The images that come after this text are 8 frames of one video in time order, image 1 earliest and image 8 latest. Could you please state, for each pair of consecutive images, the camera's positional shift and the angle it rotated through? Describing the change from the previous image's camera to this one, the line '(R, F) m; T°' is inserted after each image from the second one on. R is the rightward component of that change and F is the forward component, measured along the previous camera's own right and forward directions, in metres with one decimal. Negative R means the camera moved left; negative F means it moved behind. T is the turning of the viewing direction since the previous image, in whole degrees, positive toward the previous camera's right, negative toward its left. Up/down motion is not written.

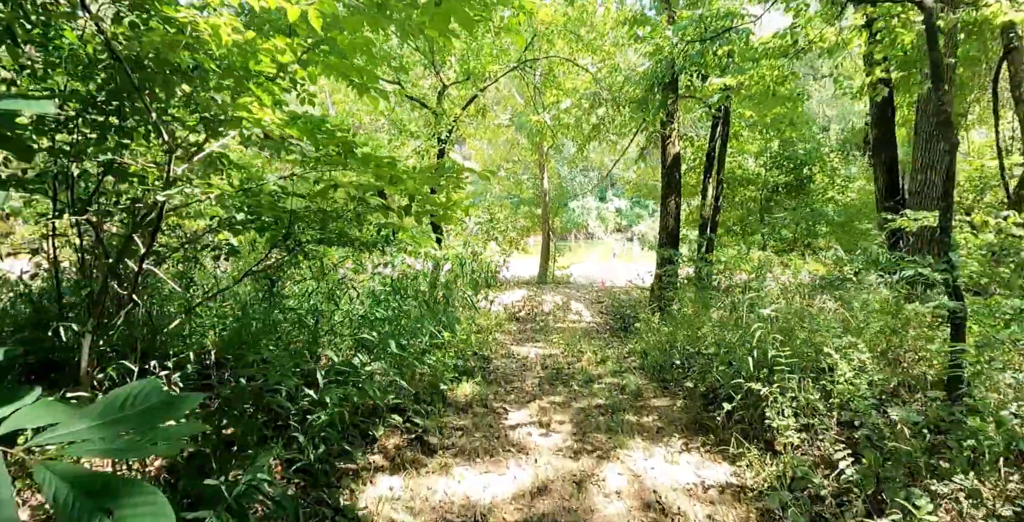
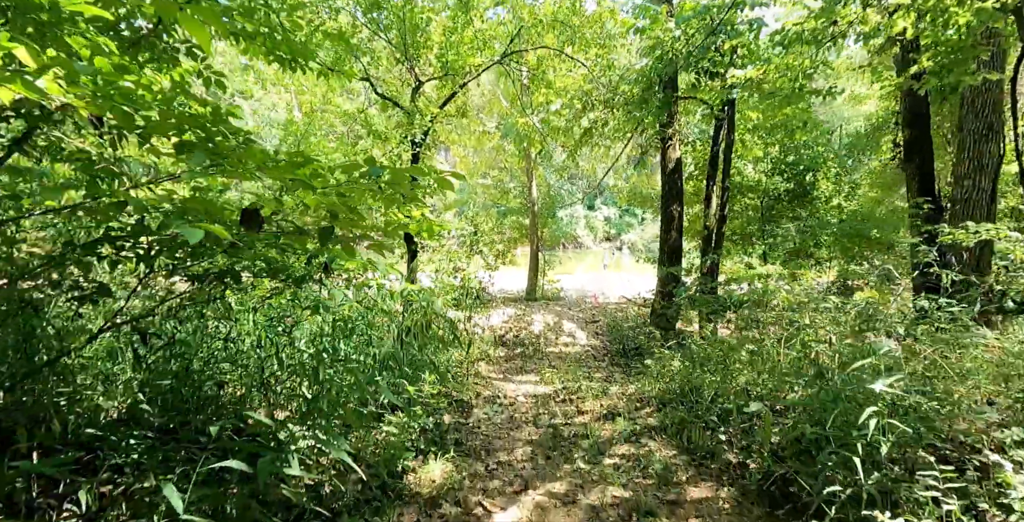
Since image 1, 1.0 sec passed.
(0.0, +0.9) m; +1°
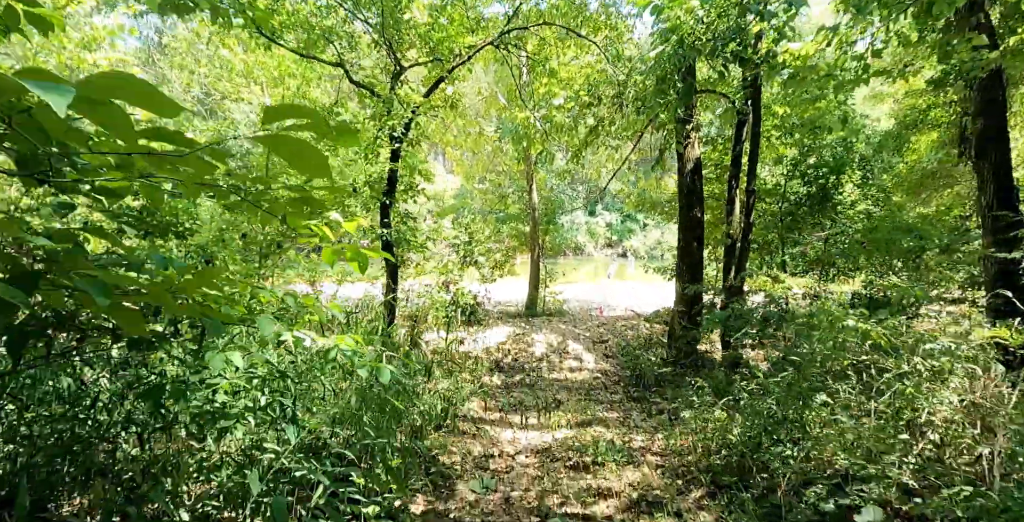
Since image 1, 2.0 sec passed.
(0.0, +1.0) m; 0°
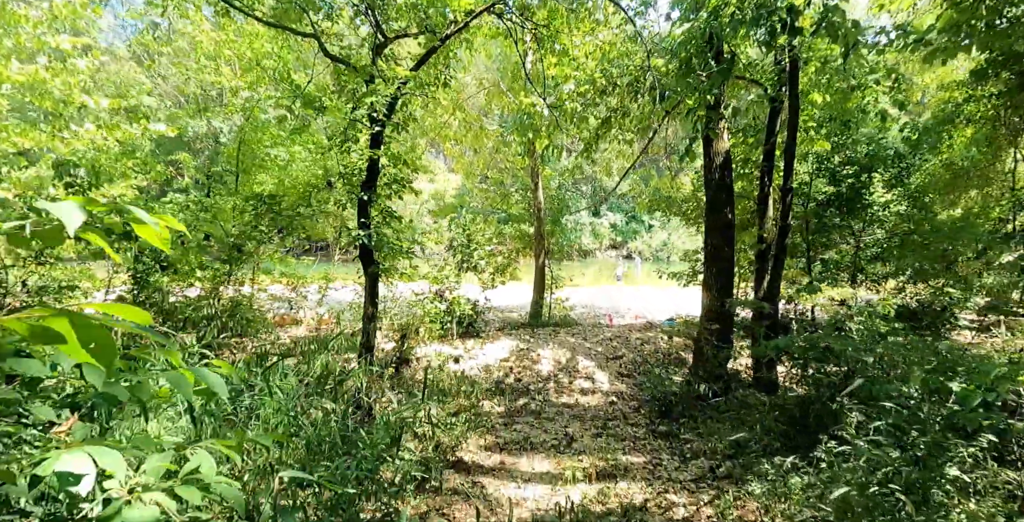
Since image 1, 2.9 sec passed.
(0.0, +0.9) m; 0°
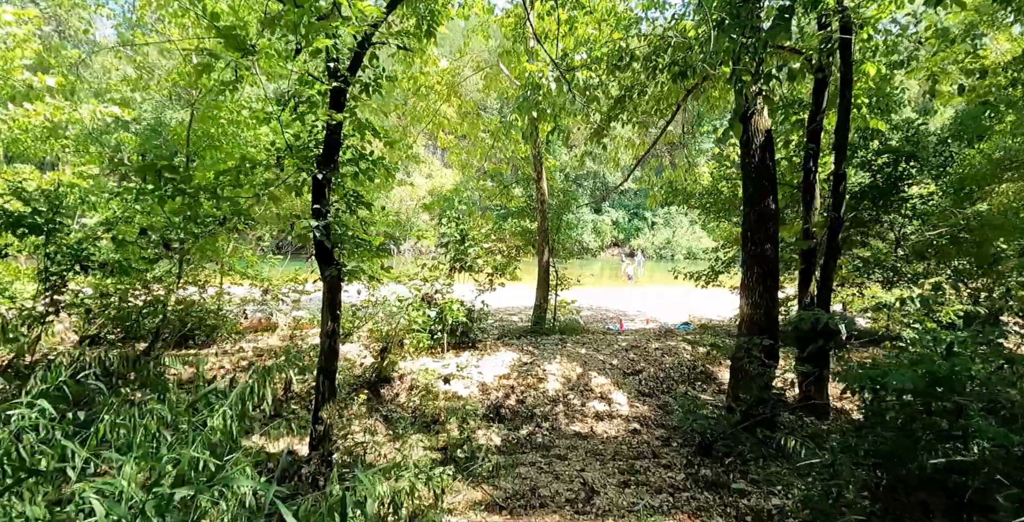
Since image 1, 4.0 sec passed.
(0.0, +1.1) m; 0°
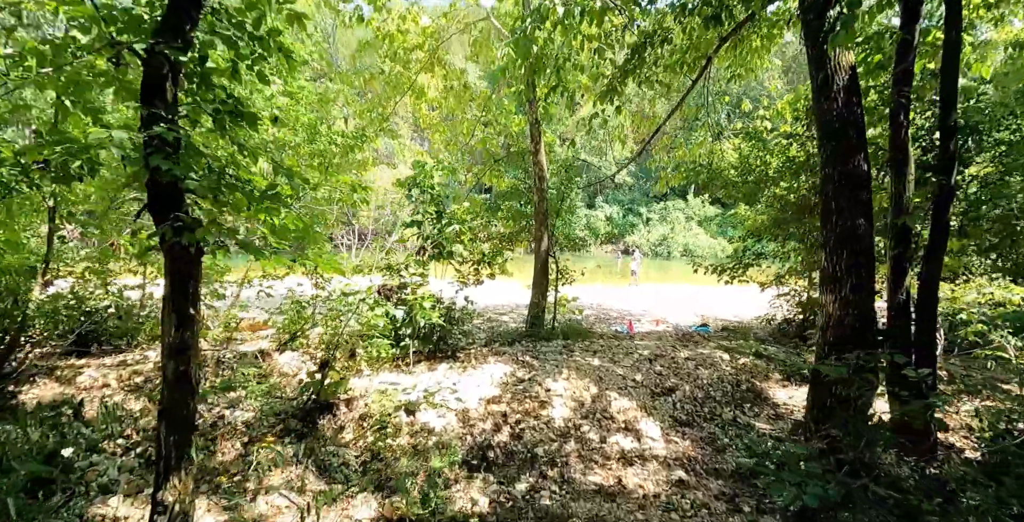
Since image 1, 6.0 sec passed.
(0.0, +1.6) m; +1°
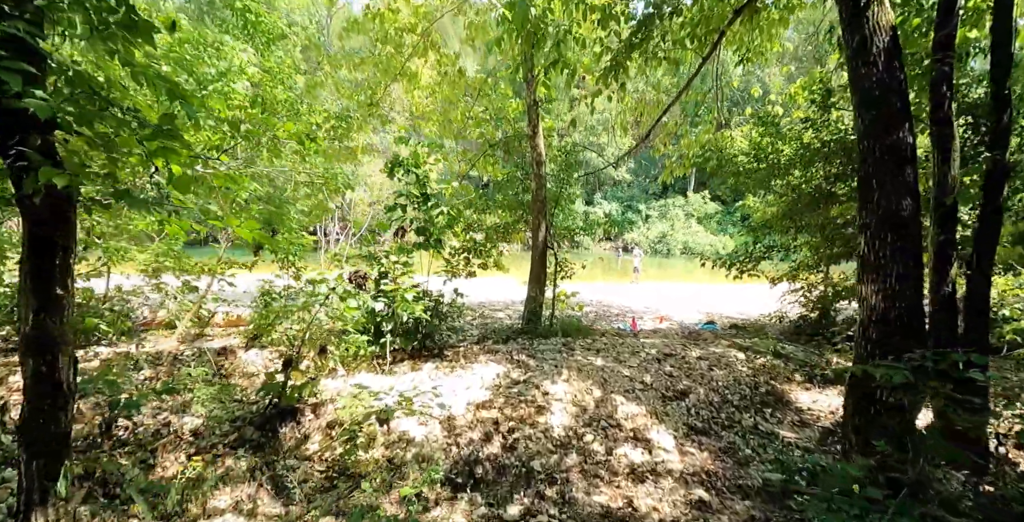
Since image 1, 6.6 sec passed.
(0.0, +0.5) m; 0°
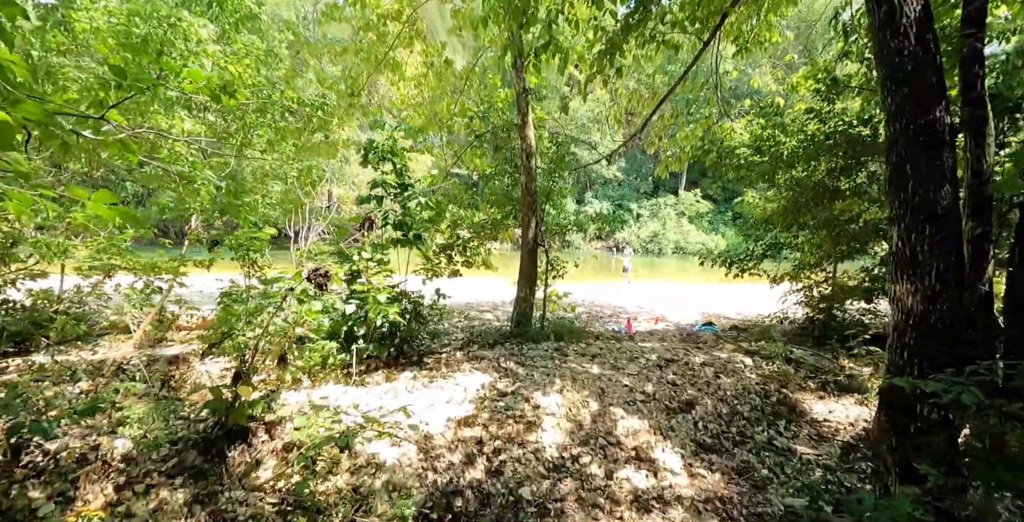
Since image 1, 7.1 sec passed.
(0.0, +0.4) m; +1°
